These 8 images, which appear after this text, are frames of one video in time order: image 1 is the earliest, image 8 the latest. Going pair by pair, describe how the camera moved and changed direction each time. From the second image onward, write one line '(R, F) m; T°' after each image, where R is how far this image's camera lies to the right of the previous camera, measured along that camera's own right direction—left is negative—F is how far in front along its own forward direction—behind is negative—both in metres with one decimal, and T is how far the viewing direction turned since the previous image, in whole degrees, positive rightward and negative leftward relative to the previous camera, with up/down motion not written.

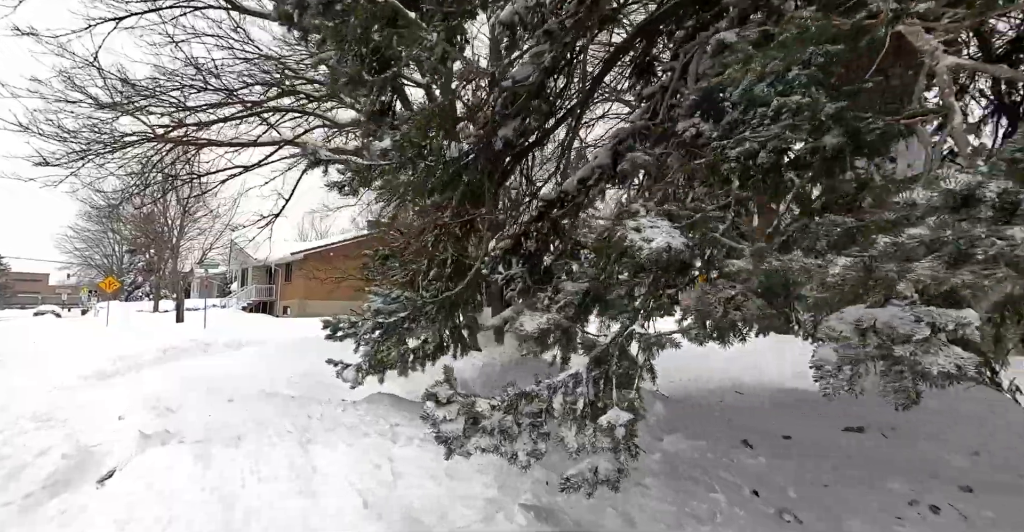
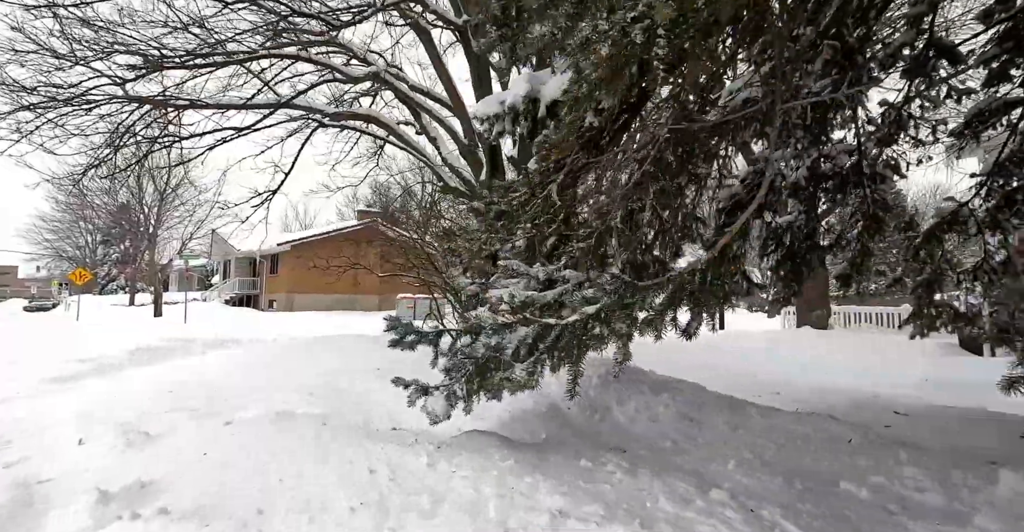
(-0.7, +1.3) m; +2°
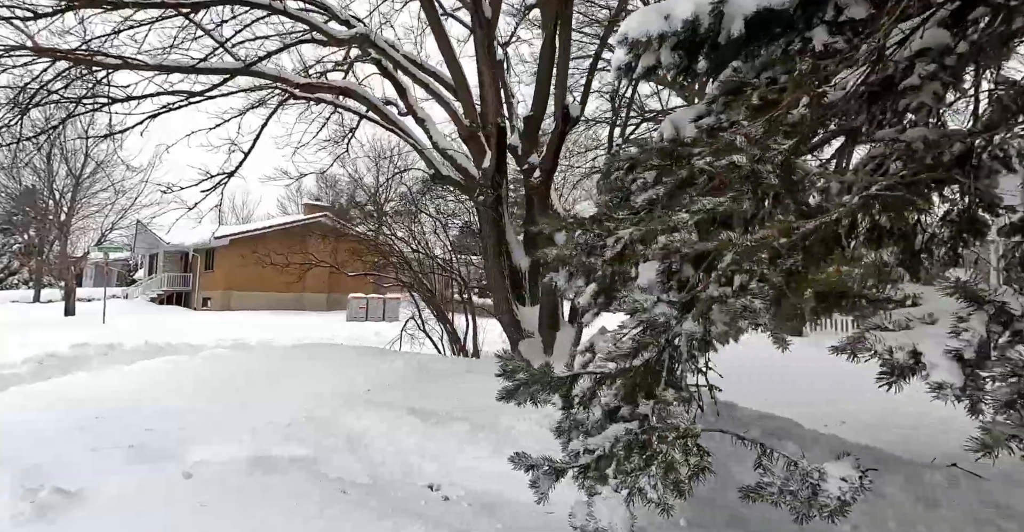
(-0.6, +1.0) m; +6°
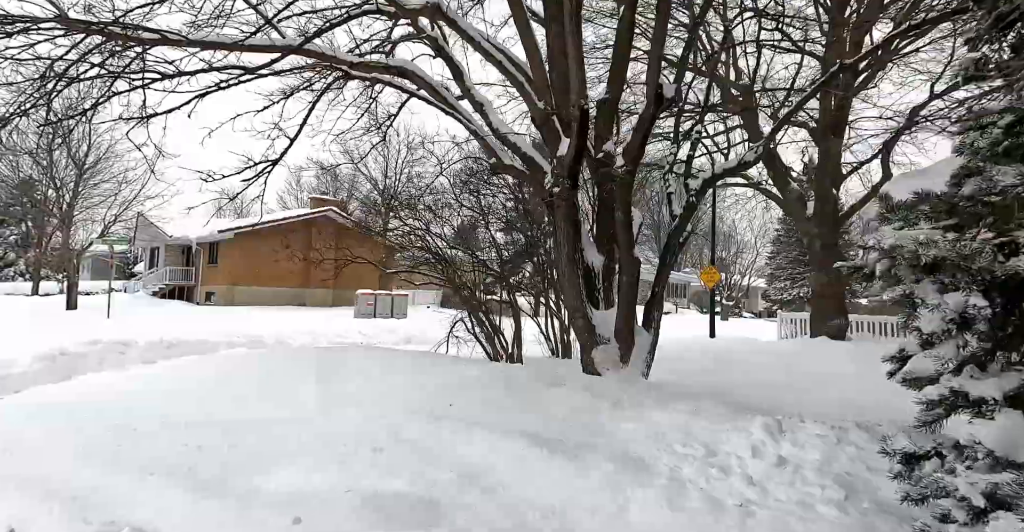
(-0.8, +0.7) m; 0°
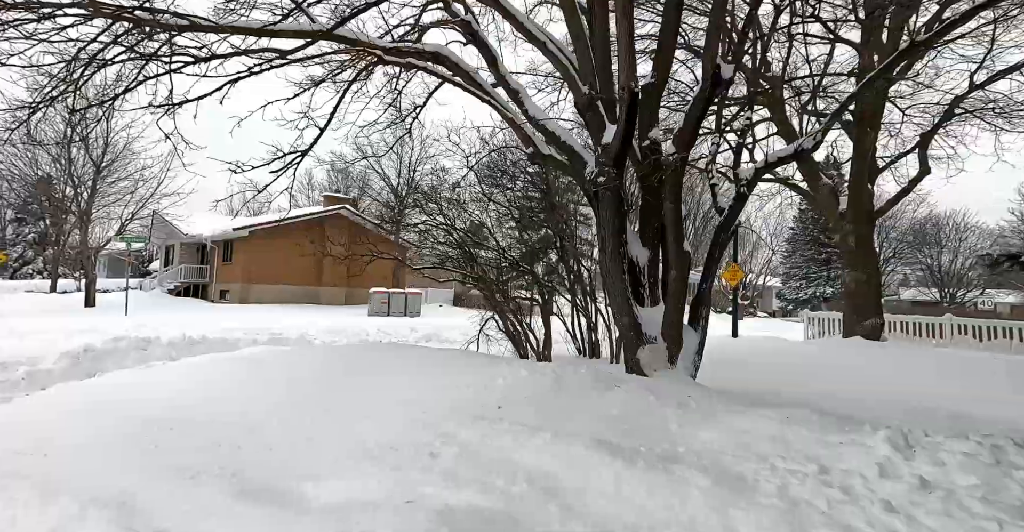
(-0.3, +0.3) m; -1°
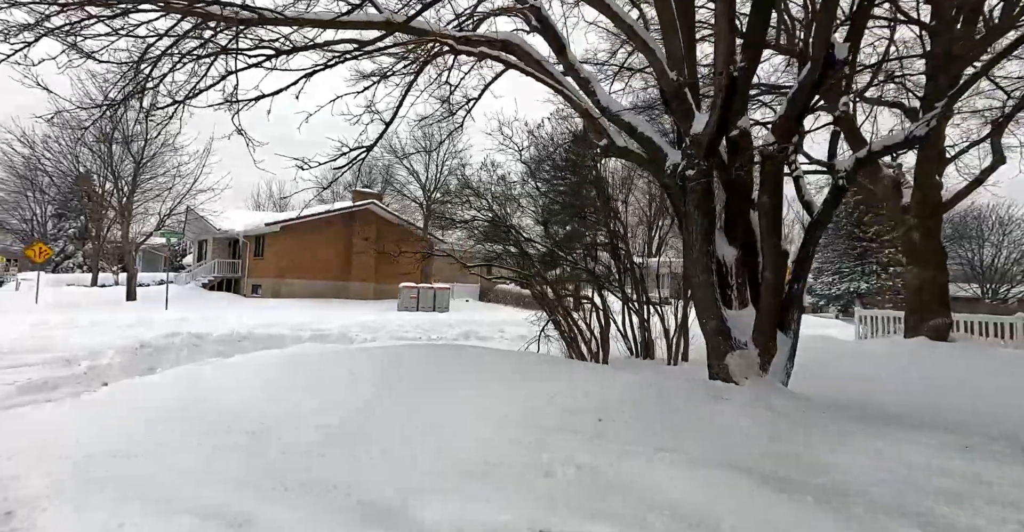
(-0.5, +0.3) m; -2°
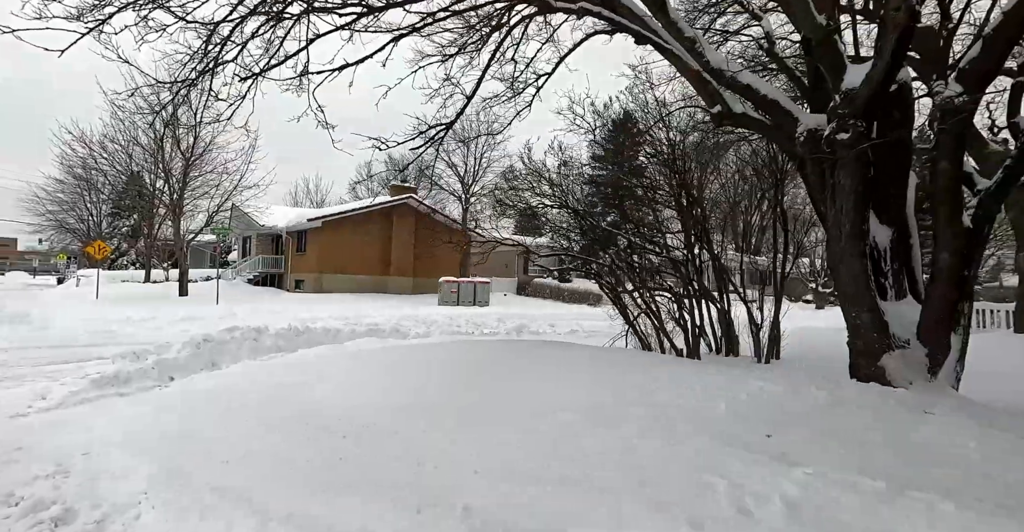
(-0.6, +0.7) m; -3°
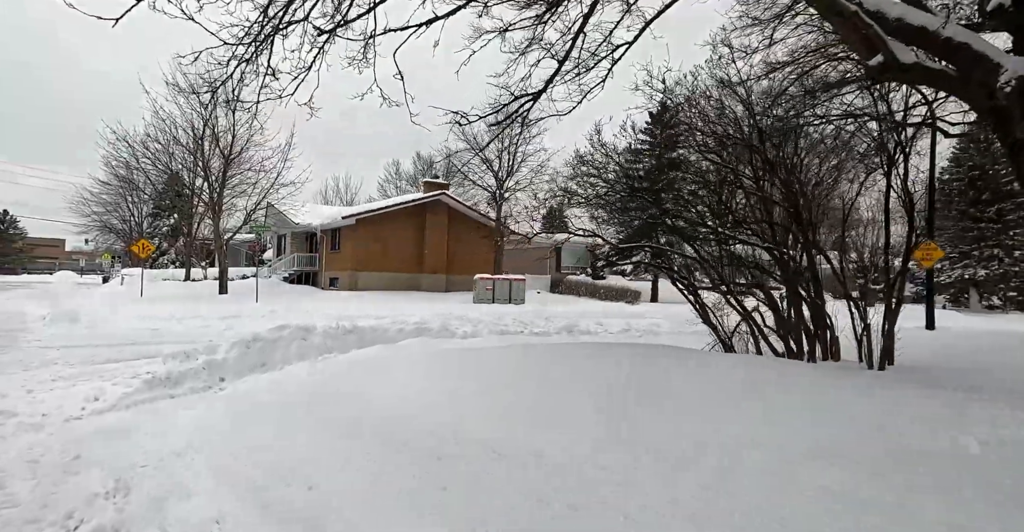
(-0.7, +1.0) m; -3°
